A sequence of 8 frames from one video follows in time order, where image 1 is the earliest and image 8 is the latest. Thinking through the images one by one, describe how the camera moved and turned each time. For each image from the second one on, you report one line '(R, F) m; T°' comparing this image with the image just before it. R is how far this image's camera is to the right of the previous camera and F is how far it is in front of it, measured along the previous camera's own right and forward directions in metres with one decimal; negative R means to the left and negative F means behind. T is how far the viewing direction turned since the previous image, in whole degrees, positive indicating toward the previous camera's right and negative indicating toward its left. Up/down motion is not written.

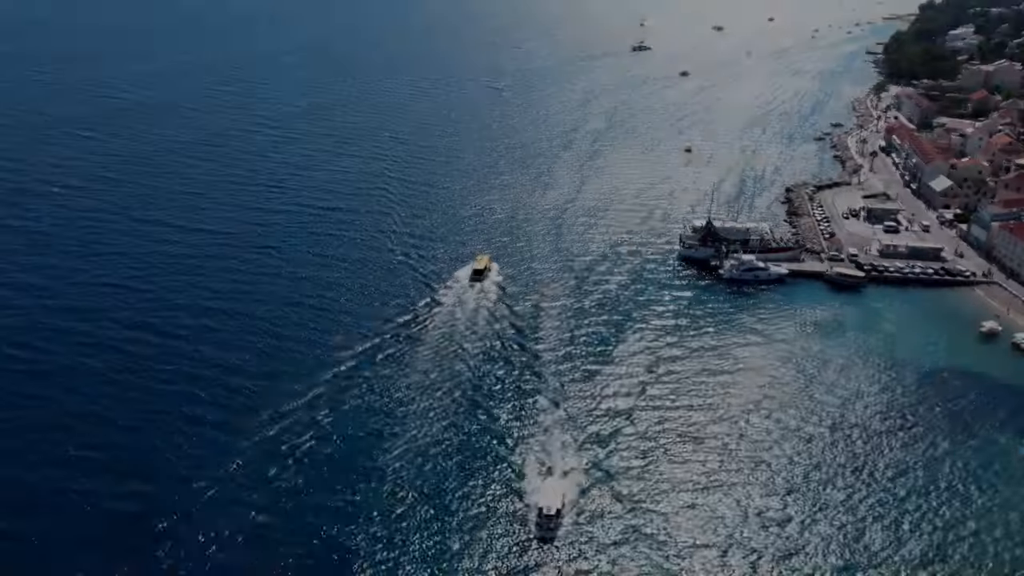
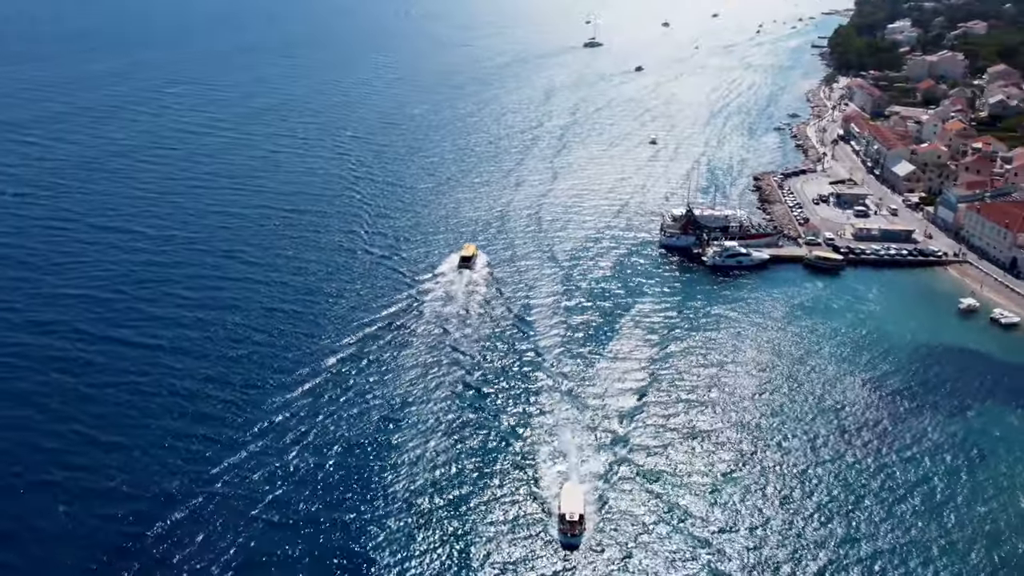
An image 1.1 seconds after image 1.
(-1.8, +0.3) m; +4°
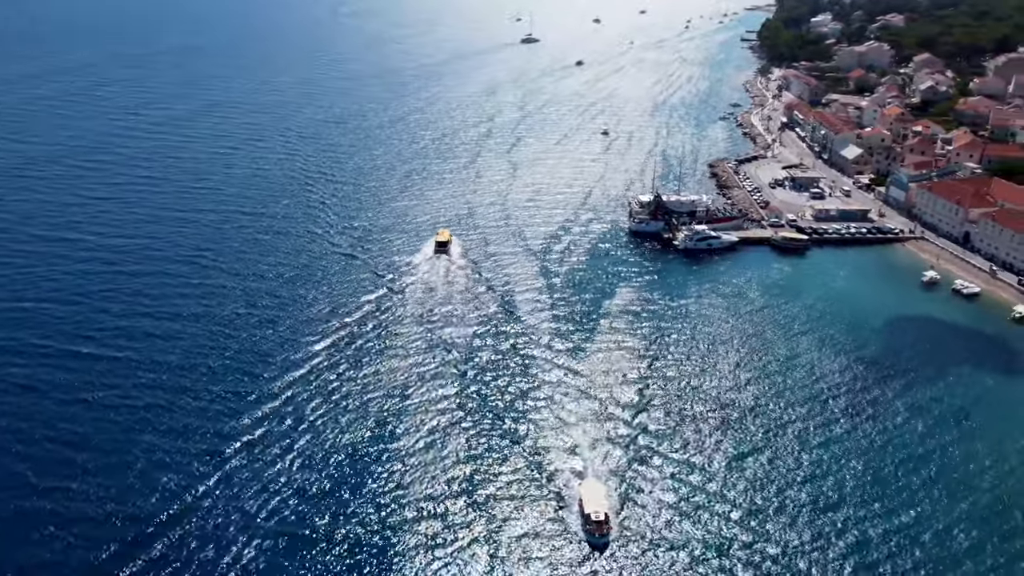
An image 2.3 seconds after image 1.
(-2.1, +0.2) m; +5°
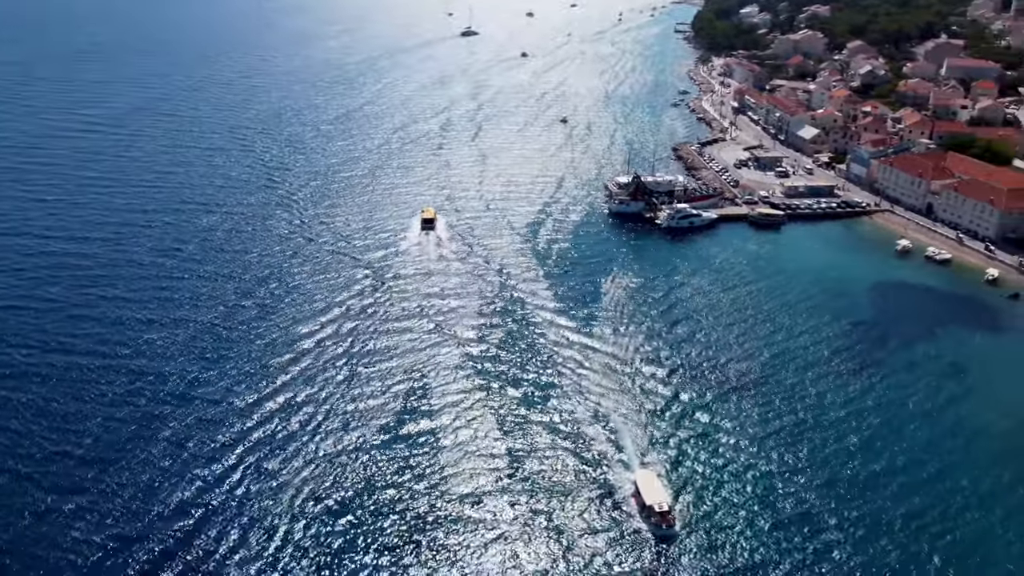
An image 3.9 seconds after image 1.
(-2.9, +0.2) m; +5°
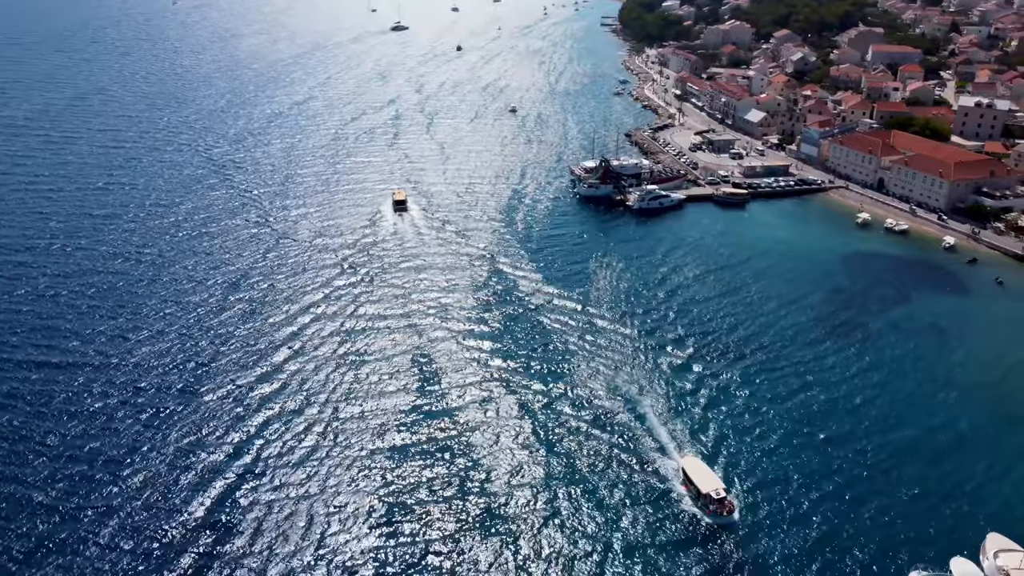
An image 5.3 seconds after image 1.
(-2.7, +0.1) m; +6°
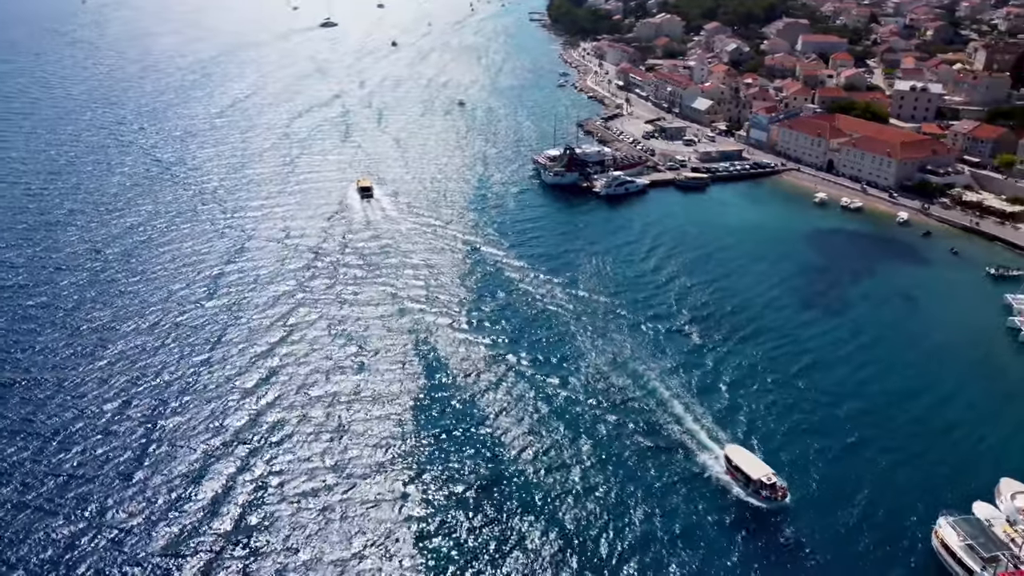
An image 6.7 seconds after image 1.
(-2.4, 0.0) m; +6°
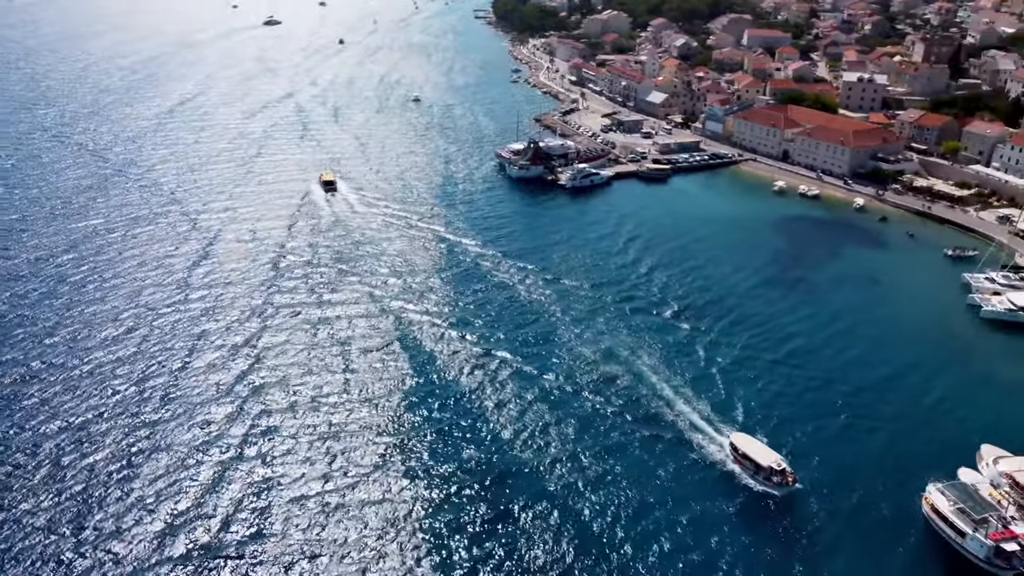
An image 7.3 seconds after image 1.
(-1.2, -0.1) m; +4°
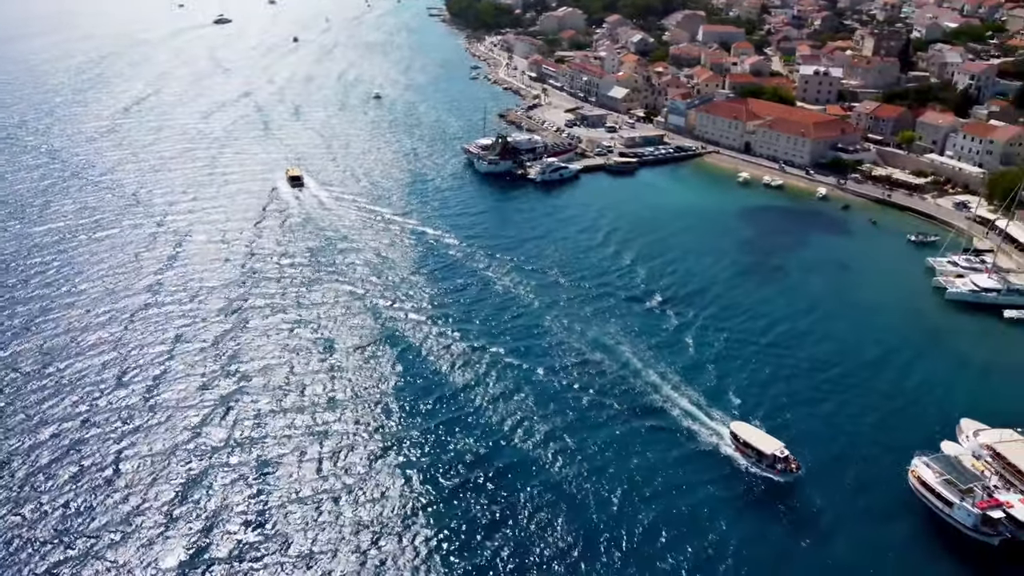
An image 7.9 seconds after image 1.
(-0.9, -0.1) m; +3°
